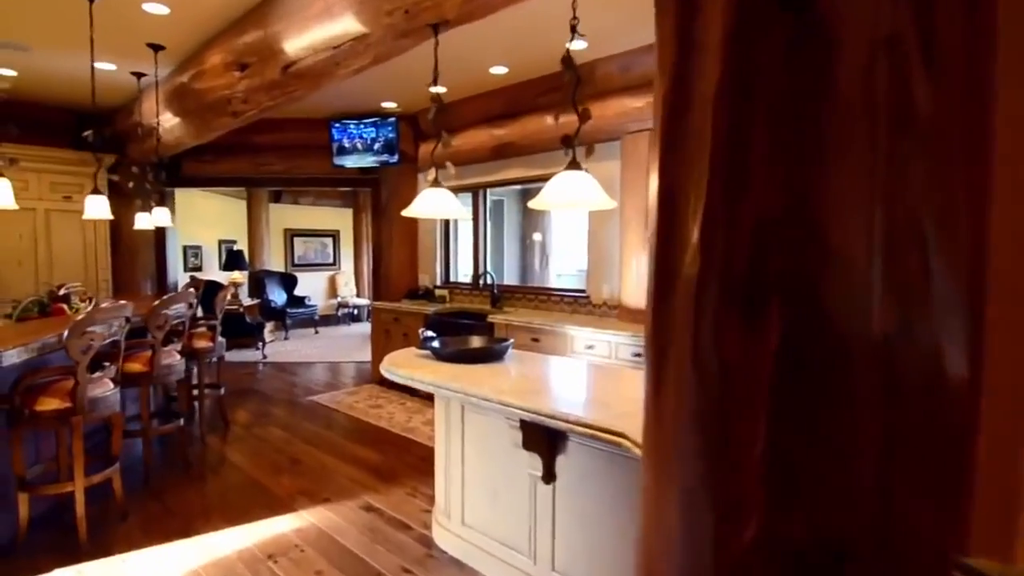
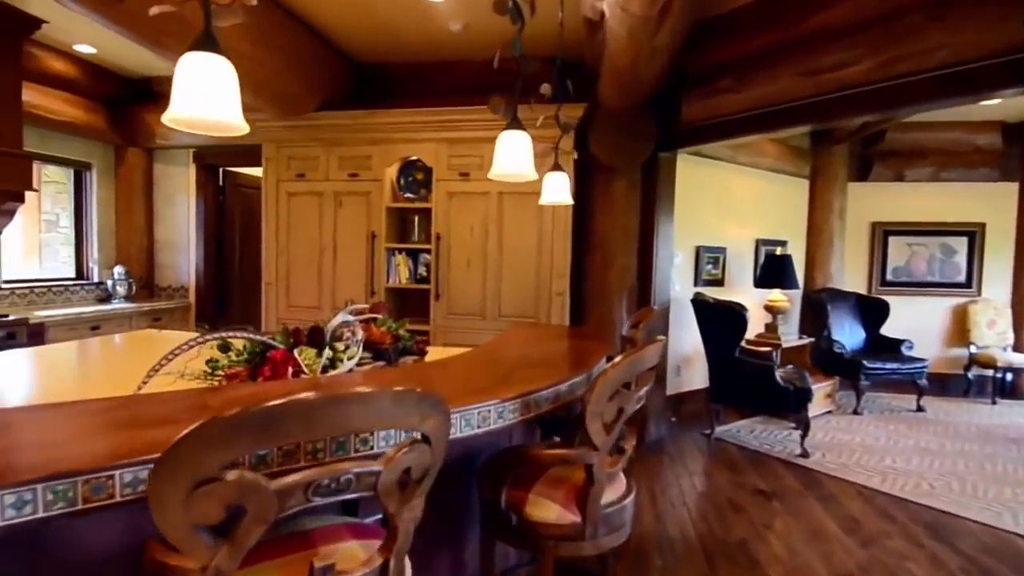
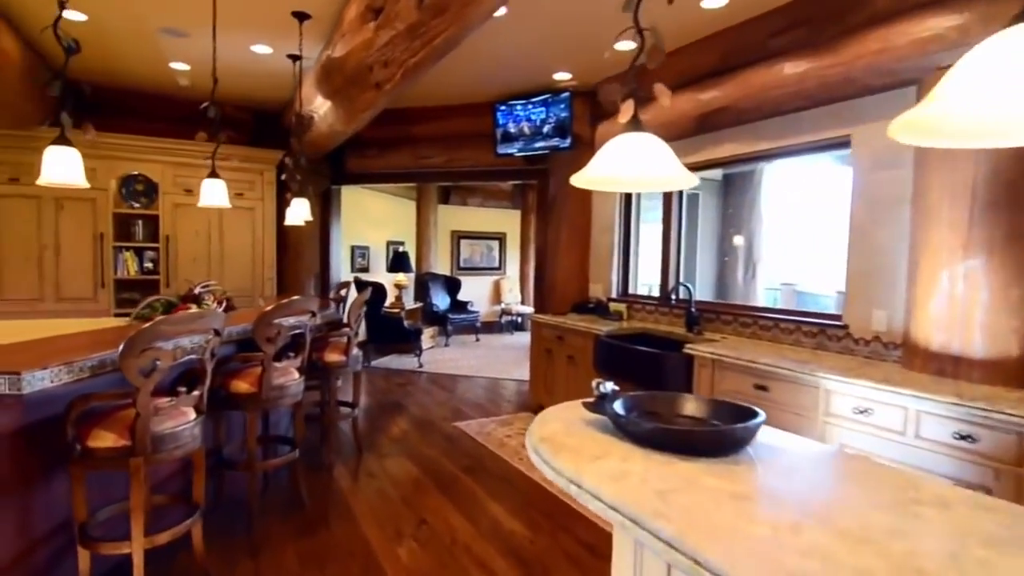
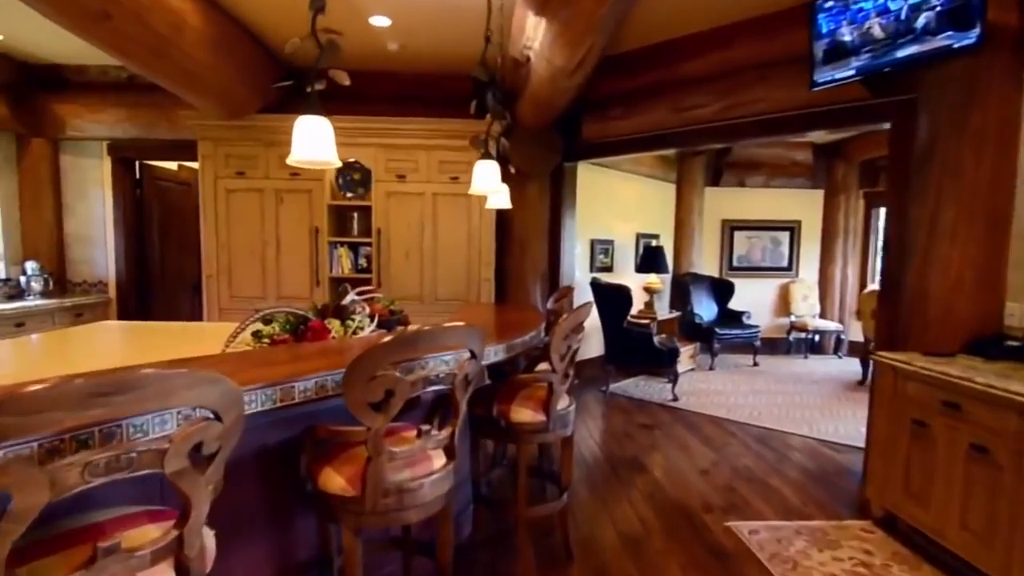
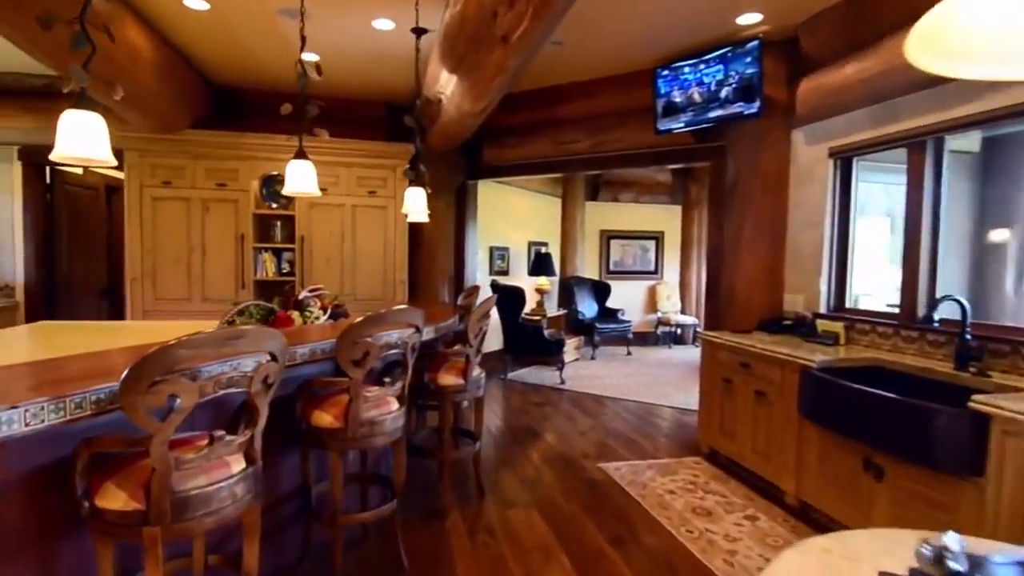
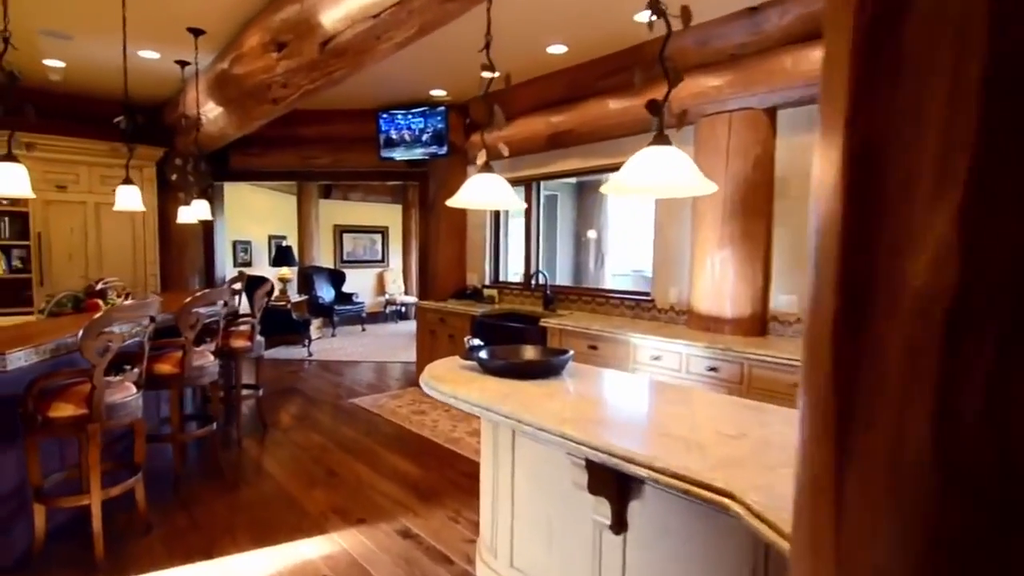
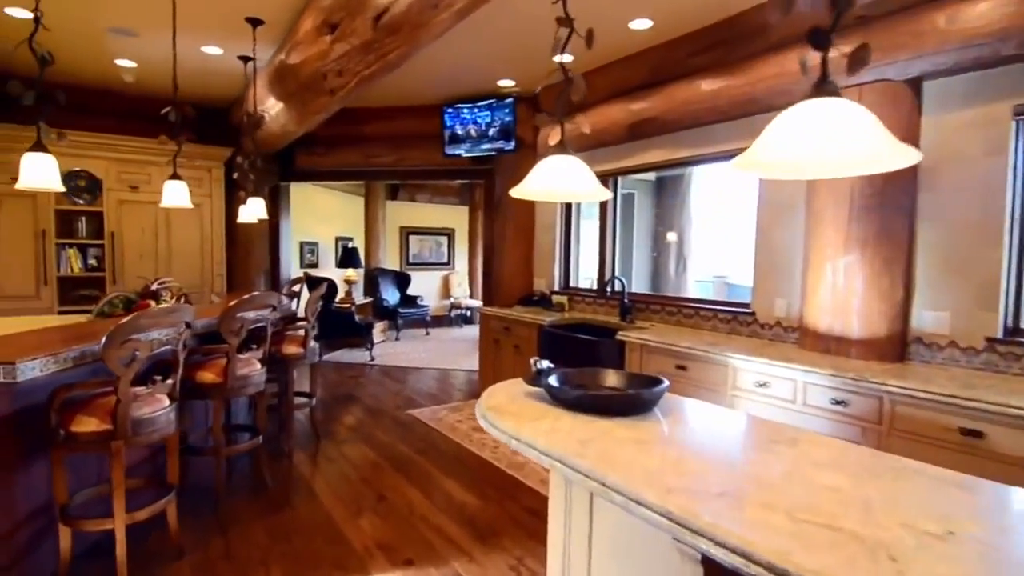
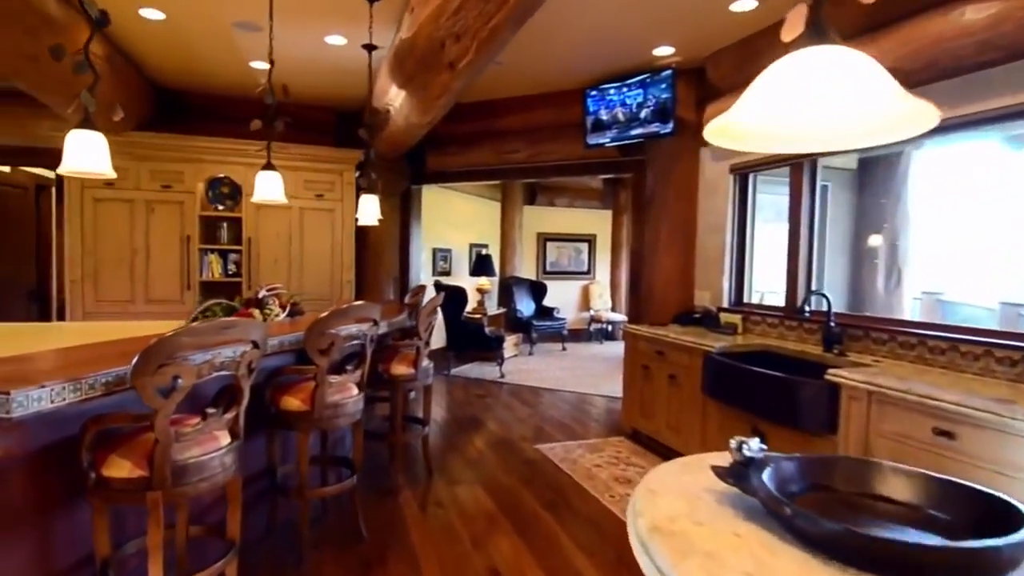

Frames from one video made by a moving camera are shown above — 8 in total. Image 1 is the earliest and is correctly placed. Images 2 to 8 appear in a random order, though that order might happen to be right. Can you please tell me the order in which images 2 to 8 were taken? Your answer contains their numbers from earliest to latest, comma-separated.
6, 7, 3, 8, 5, 4, 2
